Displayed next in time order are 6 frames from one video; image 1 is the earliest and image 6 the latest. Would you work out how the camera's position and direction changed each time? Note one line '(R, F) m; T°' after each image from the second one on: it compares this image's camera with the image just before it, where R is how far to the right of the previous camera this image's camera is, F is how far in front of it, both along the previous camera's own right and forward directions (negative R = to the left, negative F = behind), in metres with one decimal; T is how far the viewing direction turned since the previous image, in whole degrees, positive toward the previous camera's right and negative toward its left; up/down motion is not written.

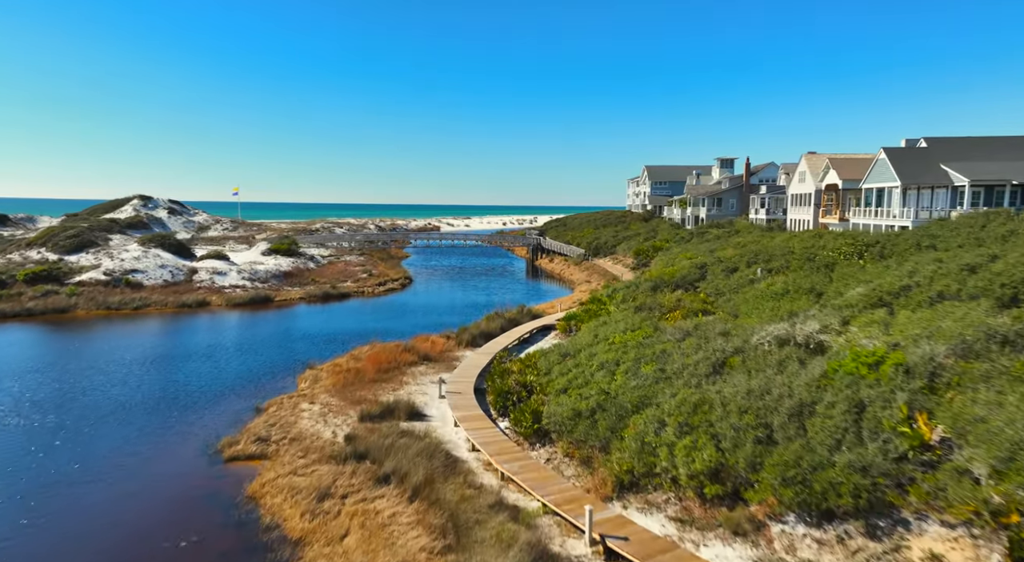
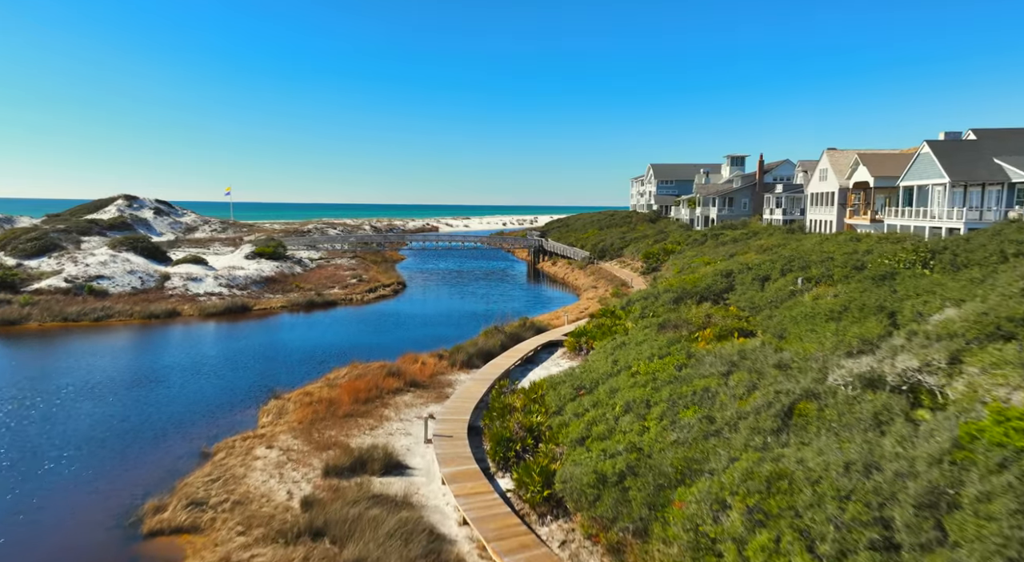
(-0.1, +3.4) m; 0°
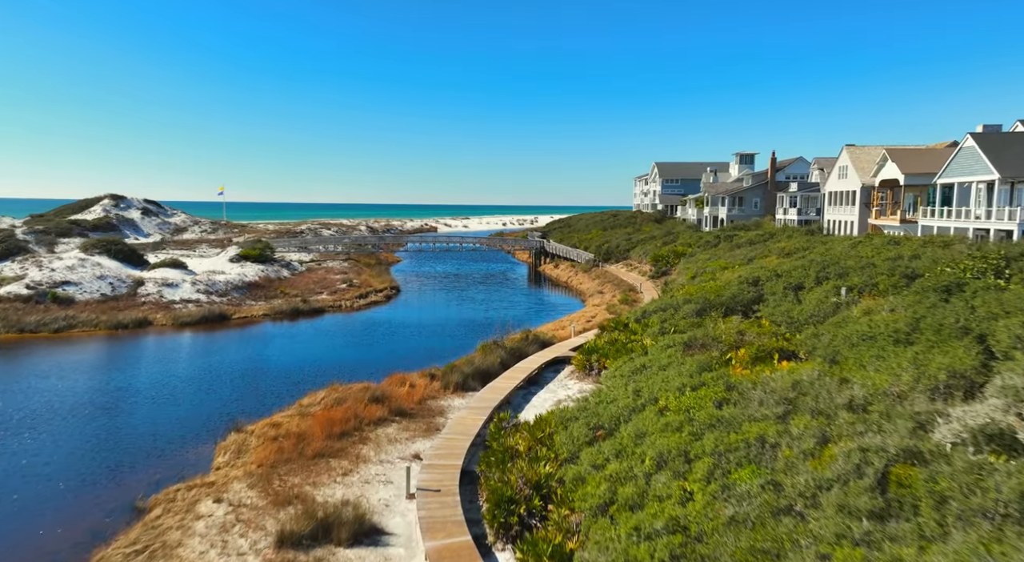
(0.0, +2.8) m; 0°
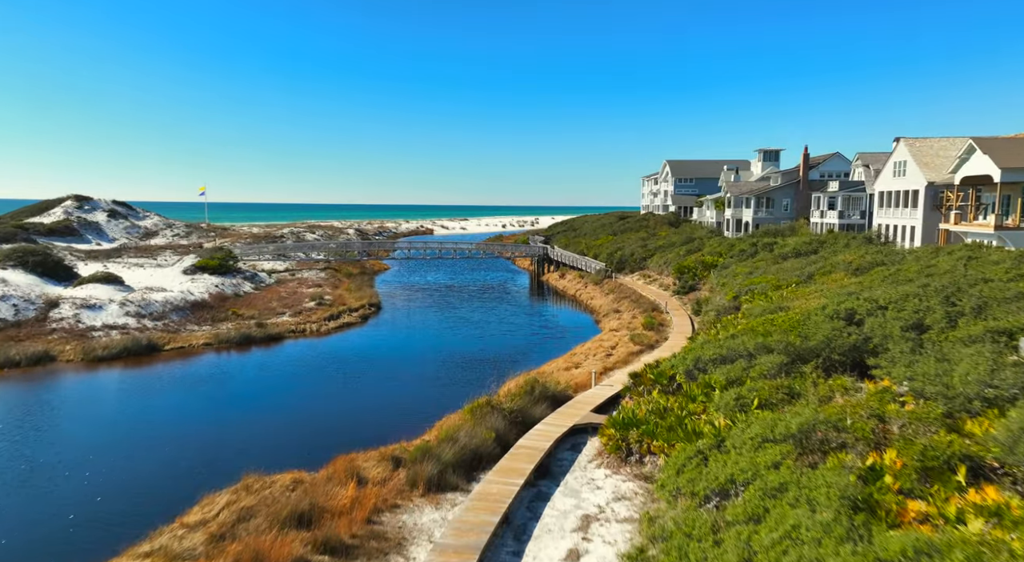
(0.0, +6.6) m; 0°
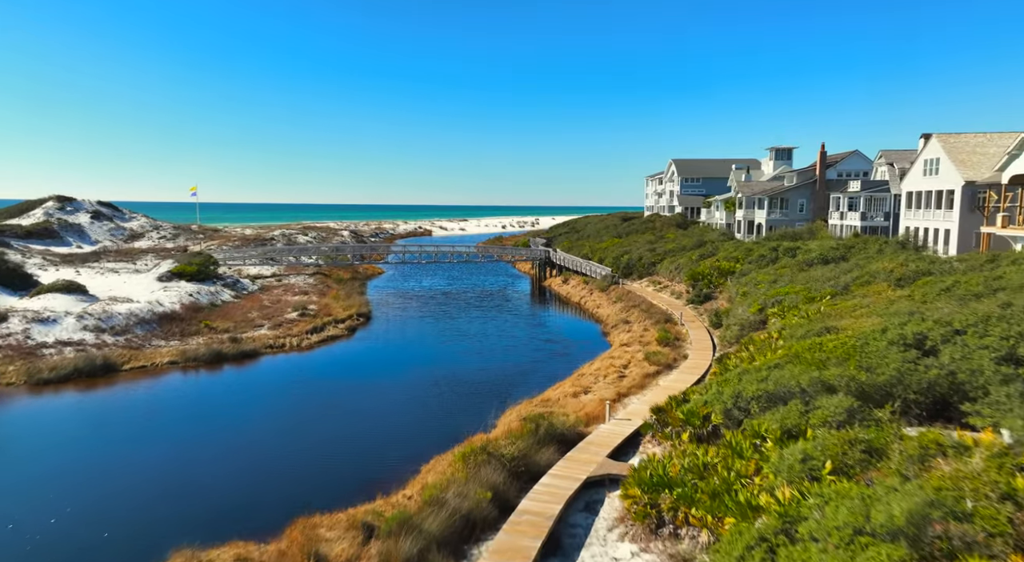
(0.0, +2.9) m; 0°
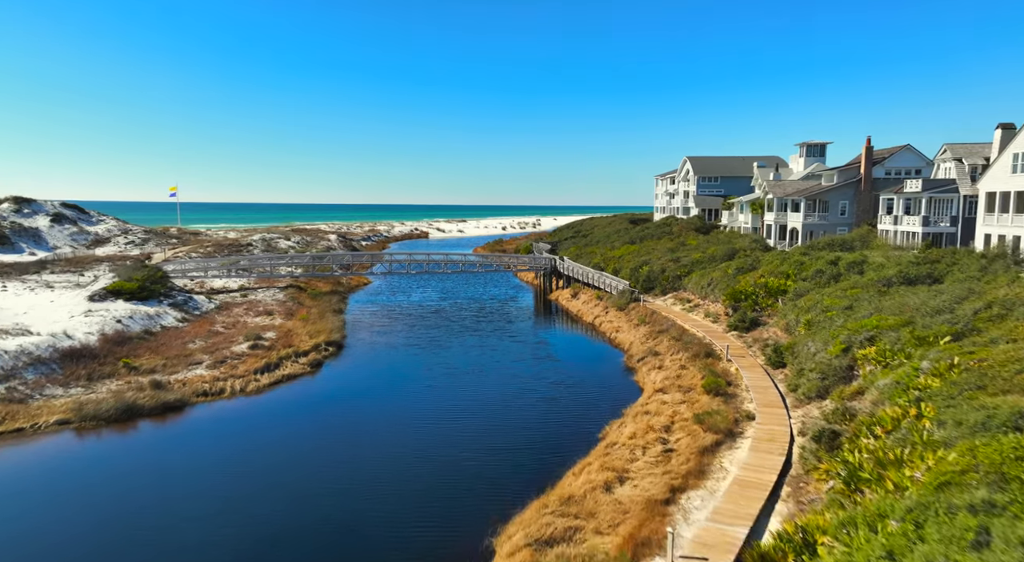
(-0.1, +6.2) m; 0°
